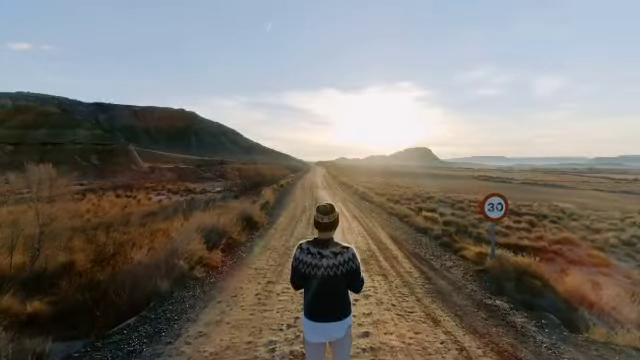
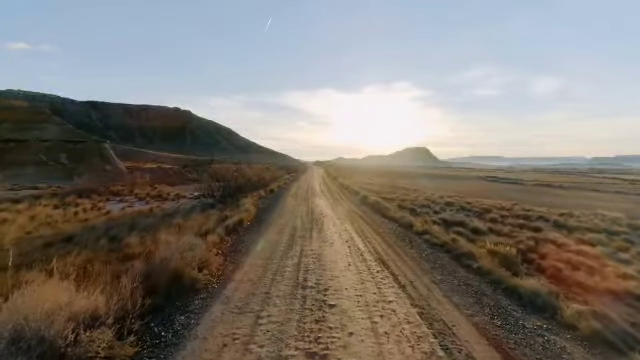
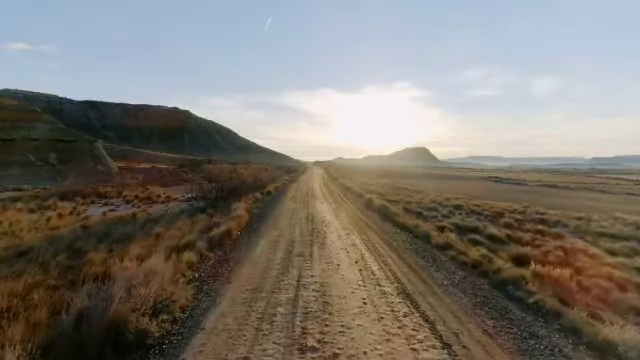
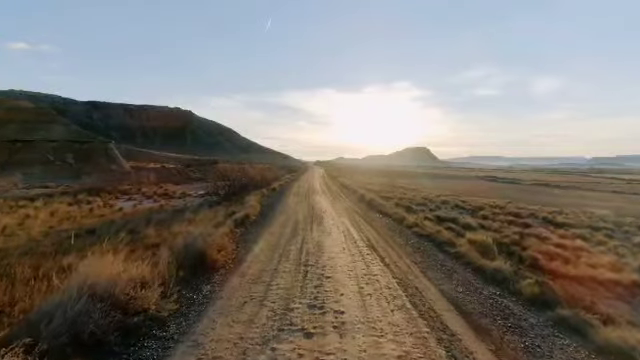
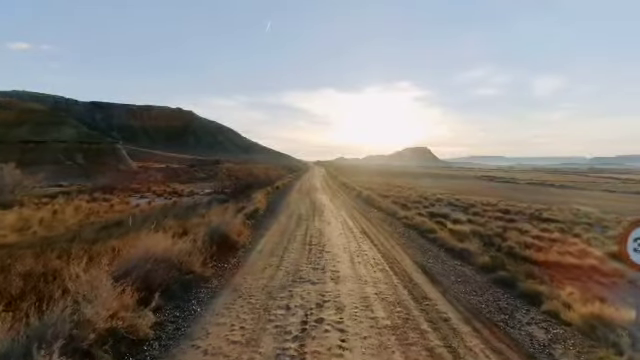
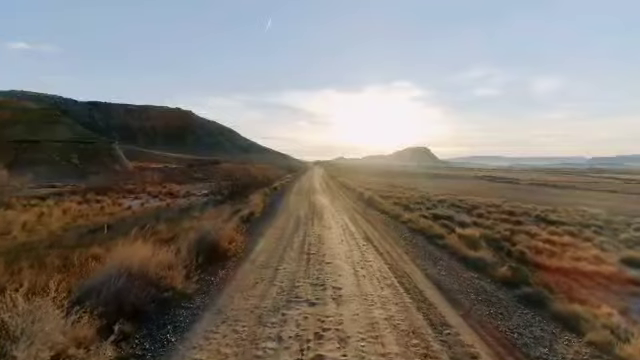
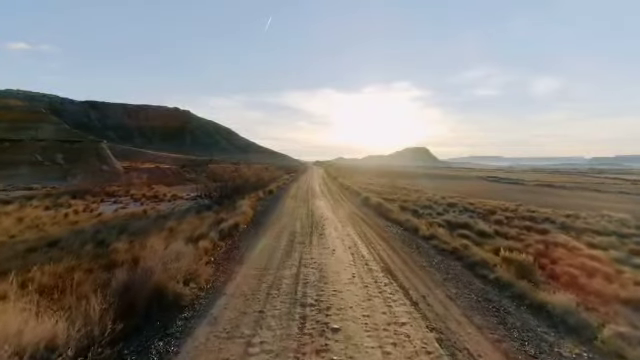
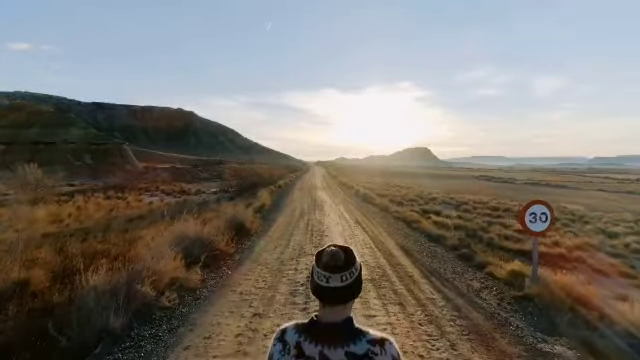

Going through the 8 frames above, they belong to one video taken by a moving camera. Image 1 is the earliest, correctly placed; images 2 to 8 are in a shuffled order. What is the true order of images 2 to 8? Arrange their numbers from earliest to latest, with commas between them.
8, 5, 6, 4, 2, 7, 3
